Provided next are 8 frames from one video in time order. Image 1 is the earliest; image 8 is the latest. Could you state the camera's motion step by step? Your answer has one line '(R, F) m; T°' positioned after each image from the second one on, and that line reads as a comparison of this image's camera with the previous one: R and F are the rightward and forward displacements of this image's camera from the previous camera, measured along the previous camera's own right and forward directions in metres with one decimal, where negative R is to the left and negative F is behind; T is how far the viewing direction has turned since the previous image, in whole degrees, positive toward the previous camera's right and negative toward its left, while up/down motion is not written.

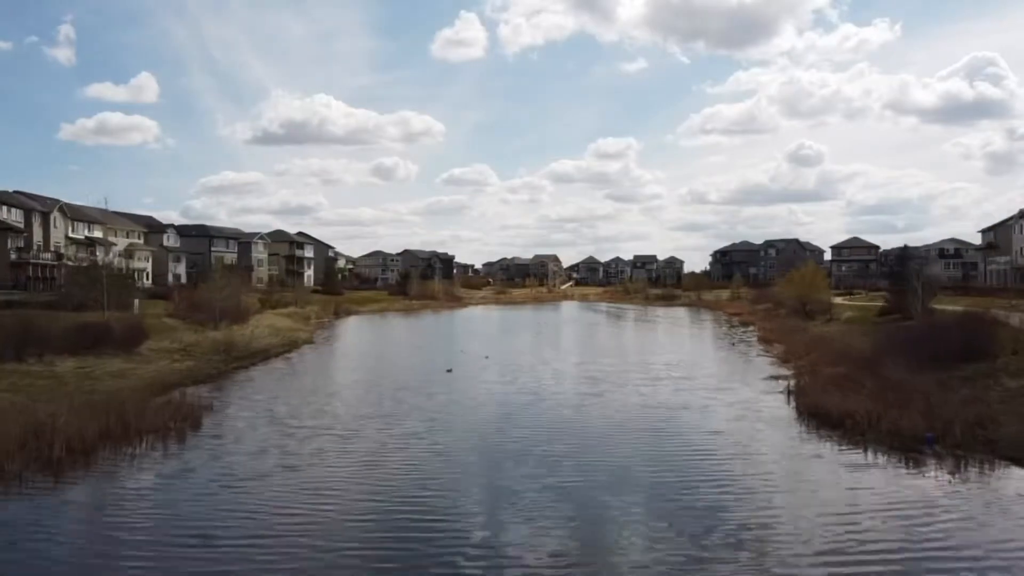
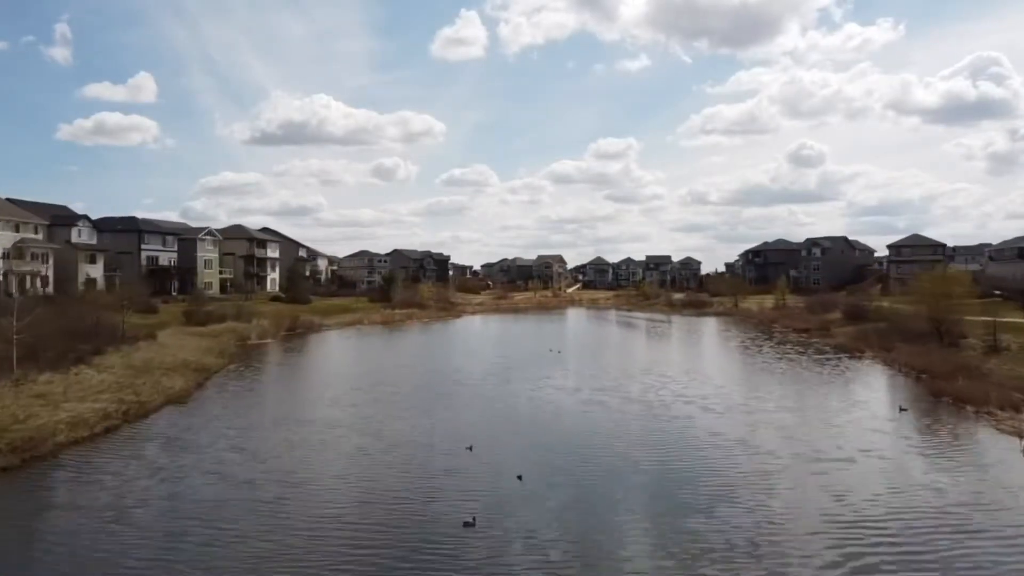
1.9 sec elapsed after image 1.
(-0.1, +7.6) m; 0°
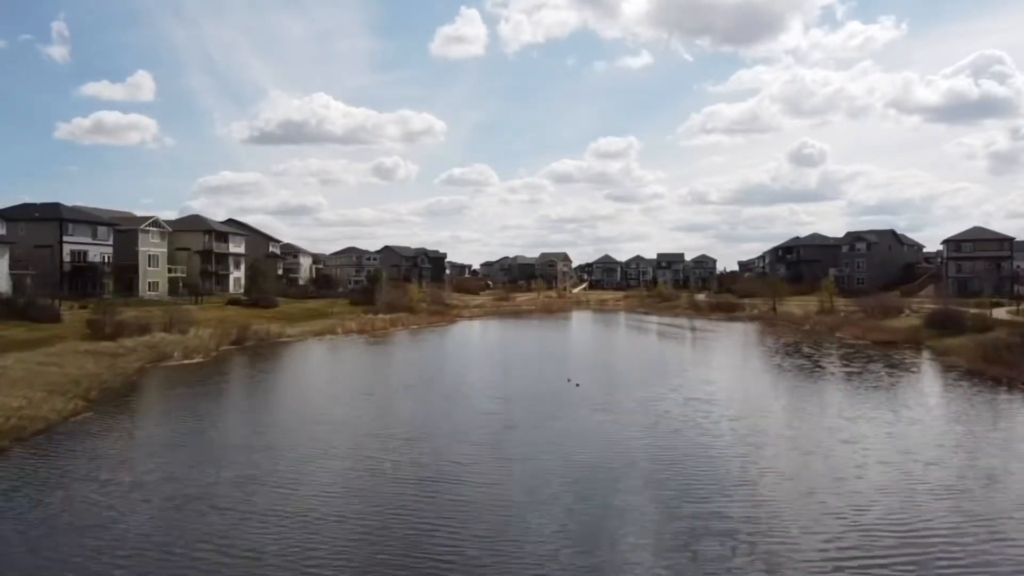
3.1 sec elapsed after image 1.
(-0.1, +5.6) m; 0°
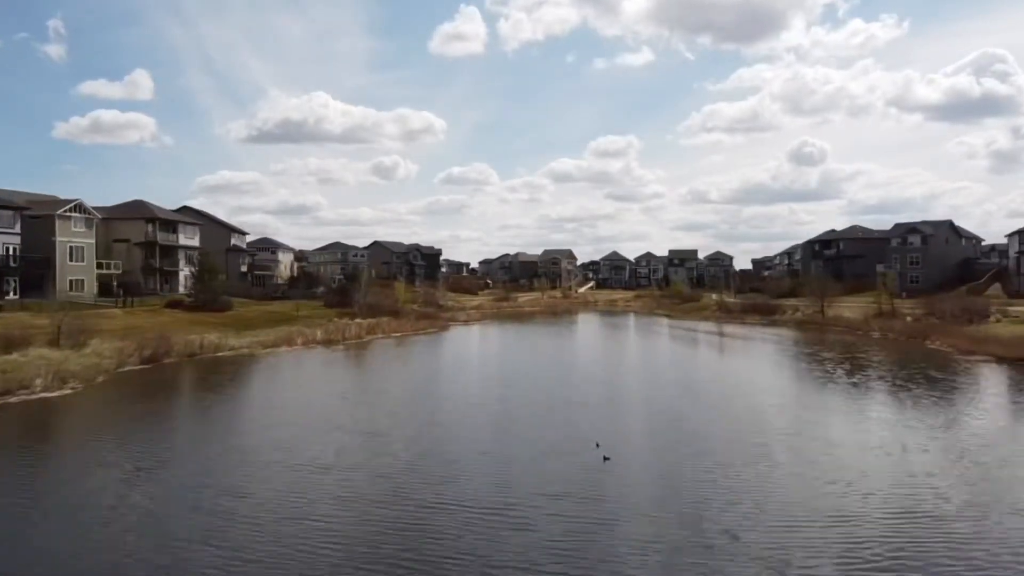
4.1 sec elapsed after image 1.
(-0.1, +5.3) m; 0°
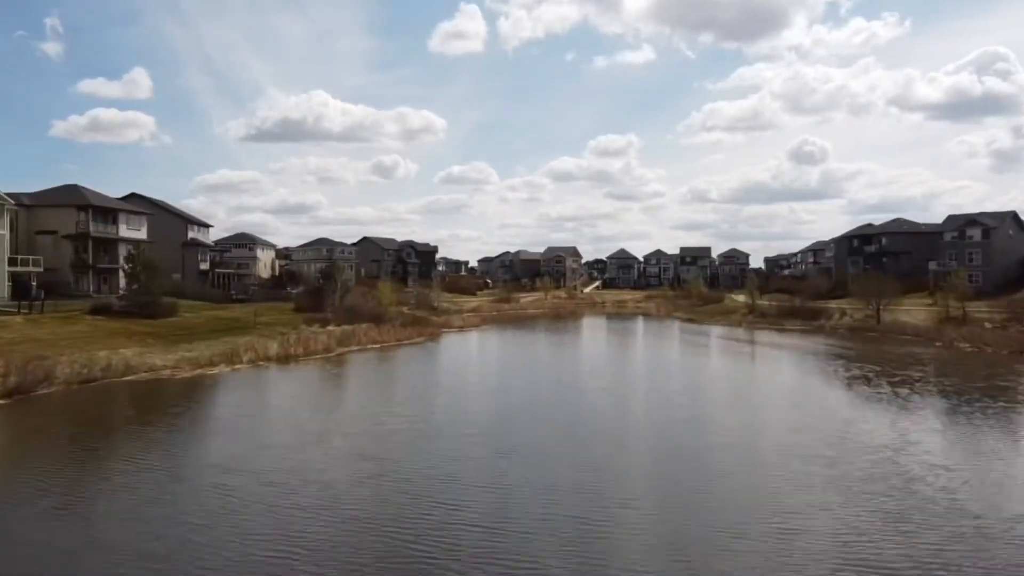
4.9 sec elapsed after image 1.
(-0.1, +4.4) m; 0°
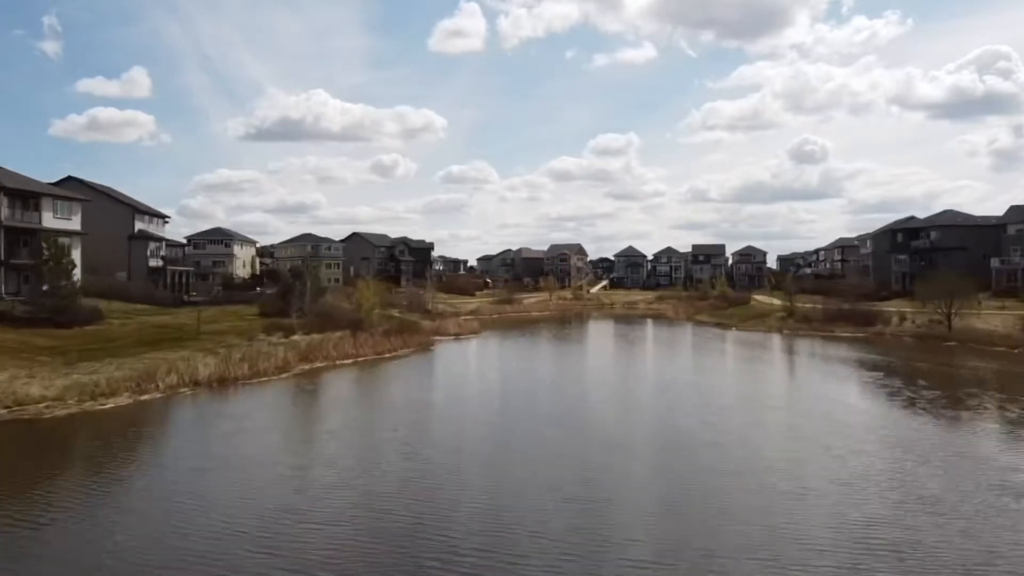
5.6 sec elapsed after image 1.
(-0.1, +4.0) m; 0°
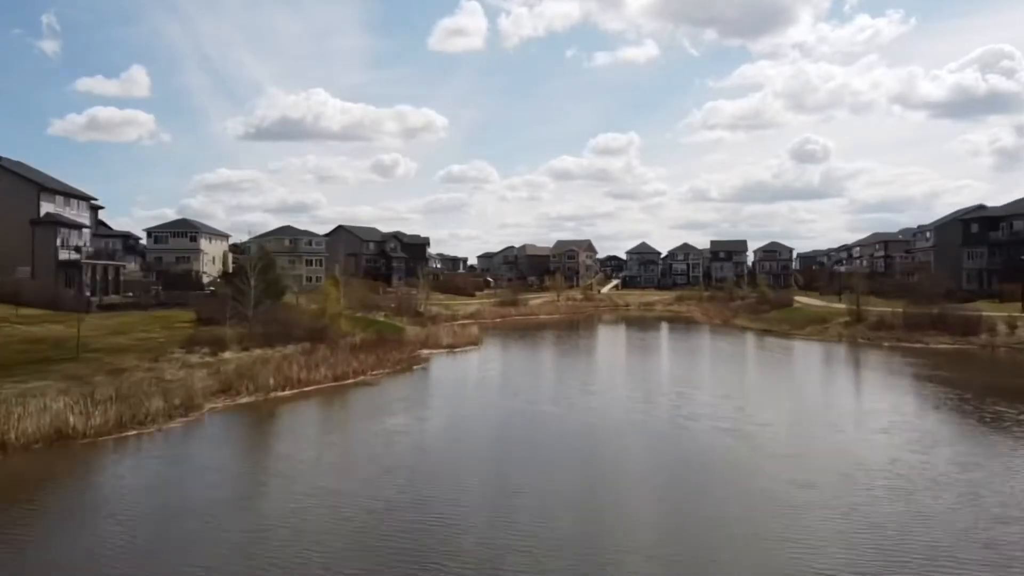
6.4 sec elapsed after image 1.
(-0.2, +5.0) m; 0°
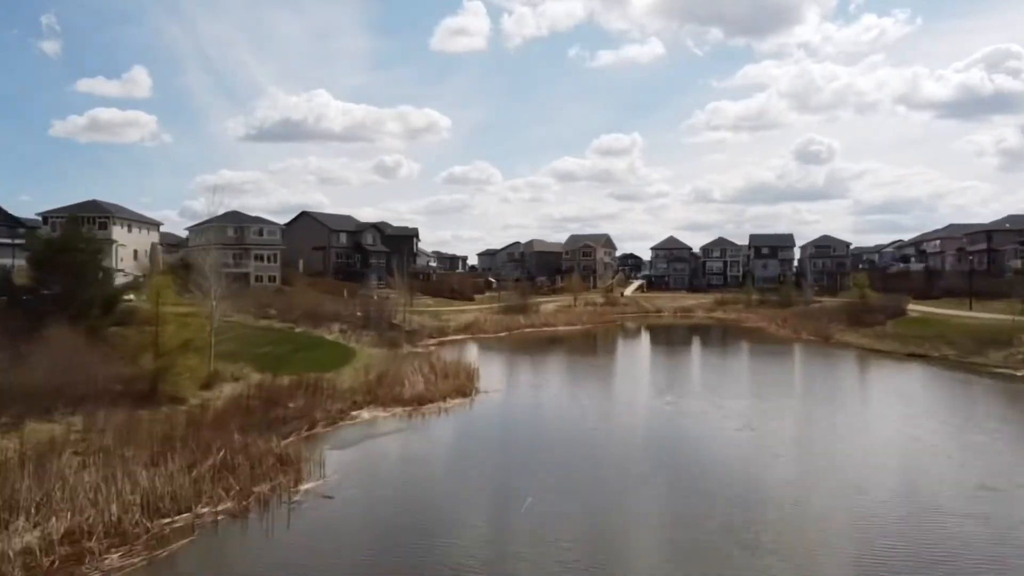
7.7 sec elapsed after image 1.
(-0.2, +8.5) m; 0°
